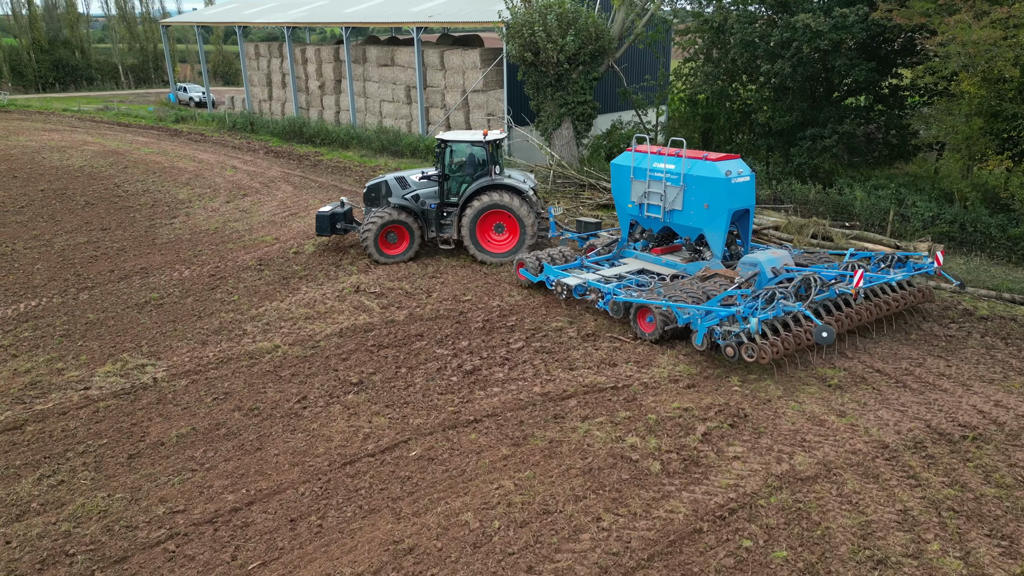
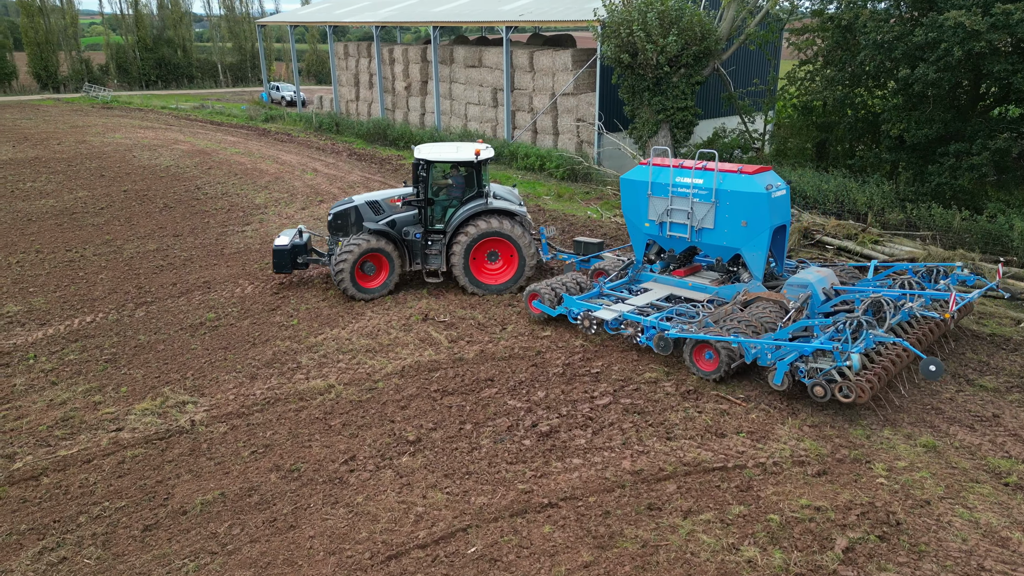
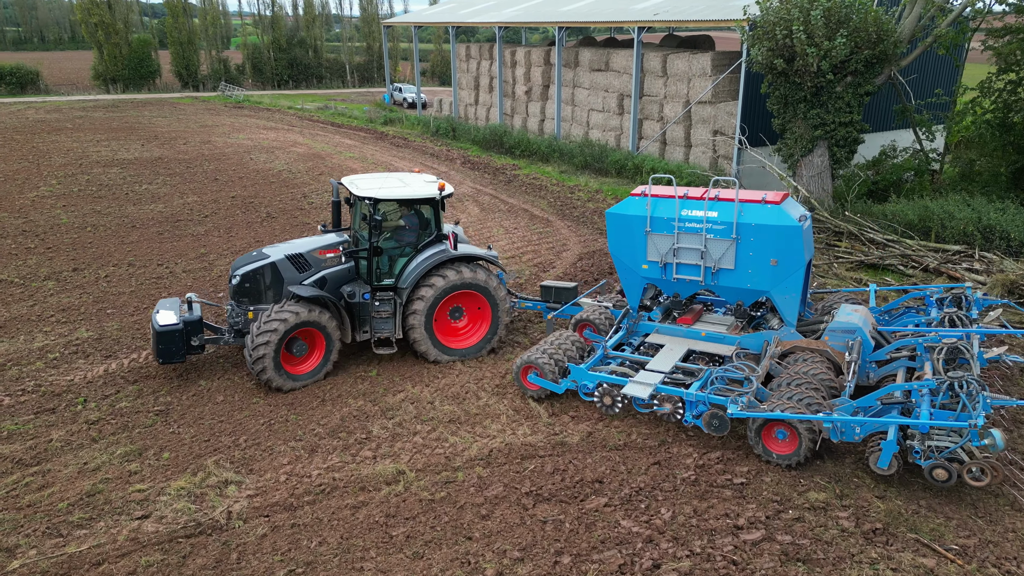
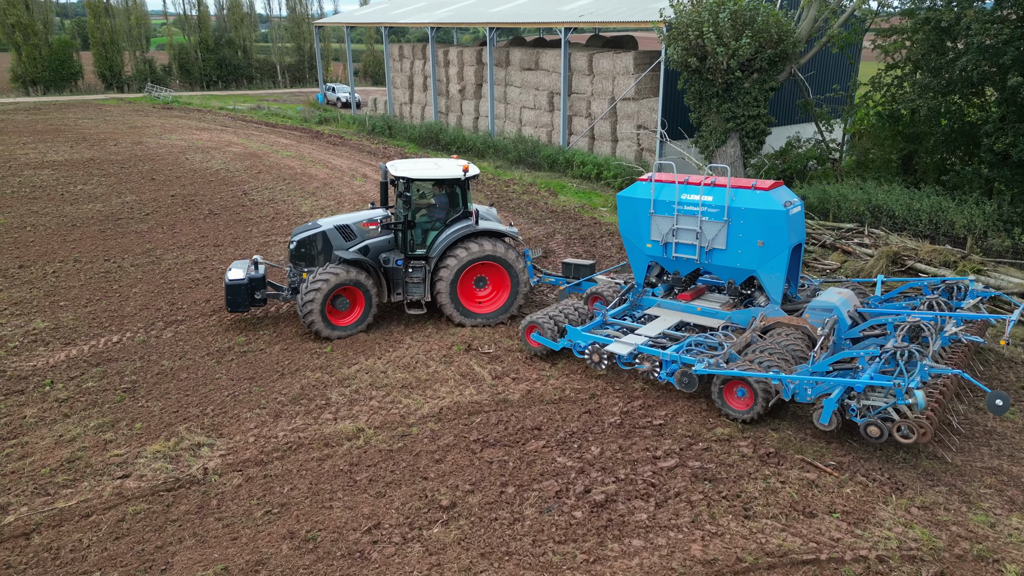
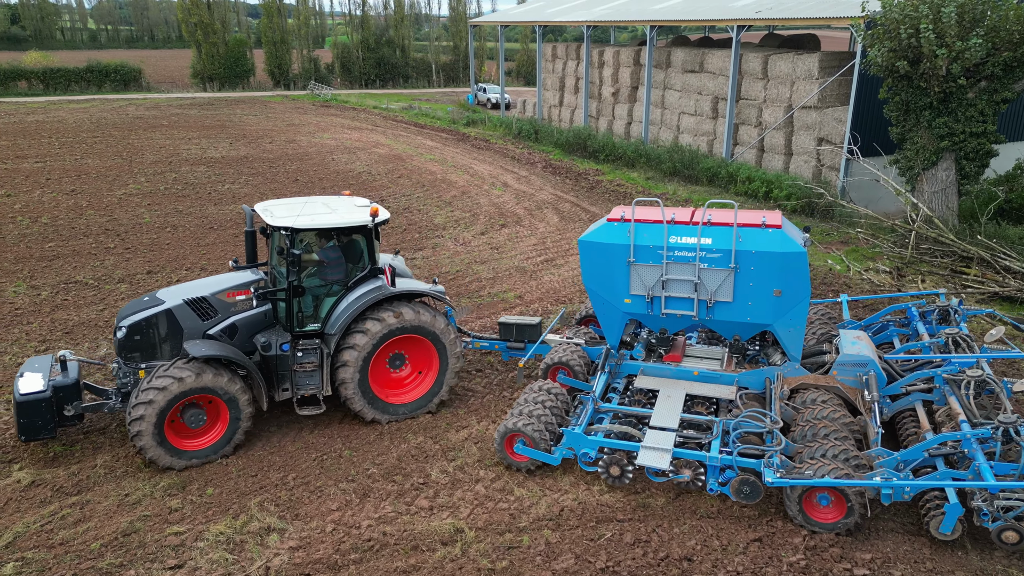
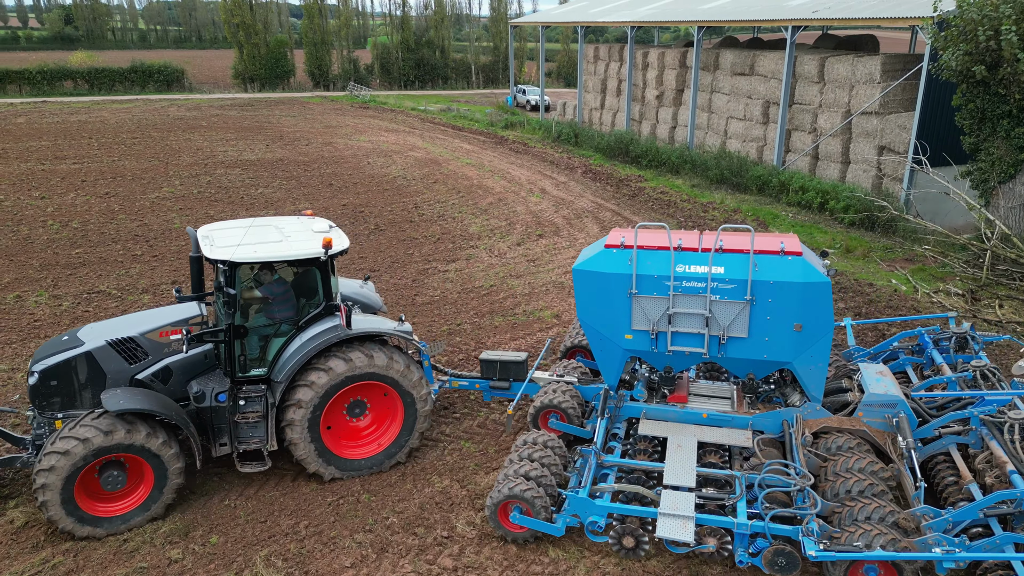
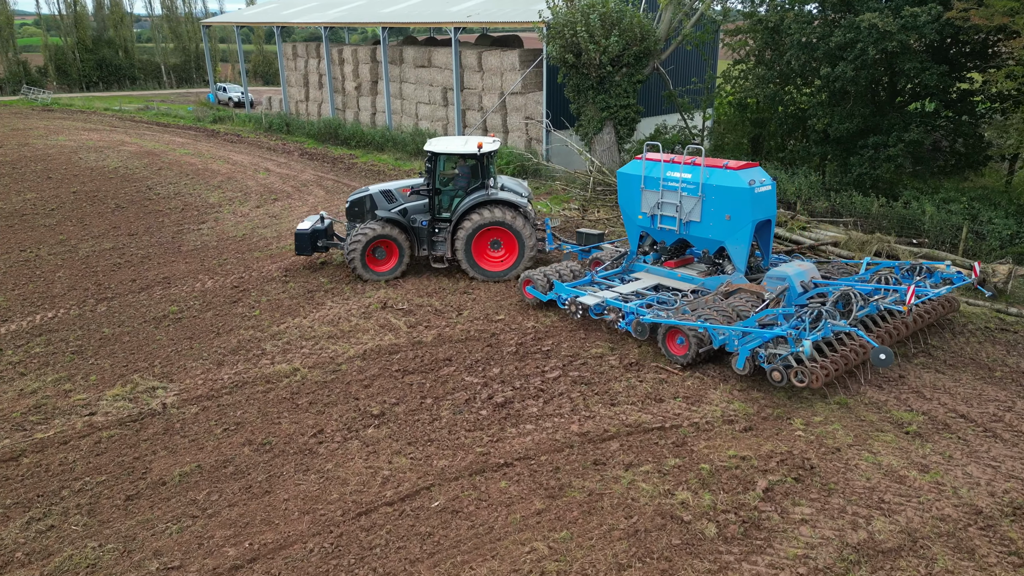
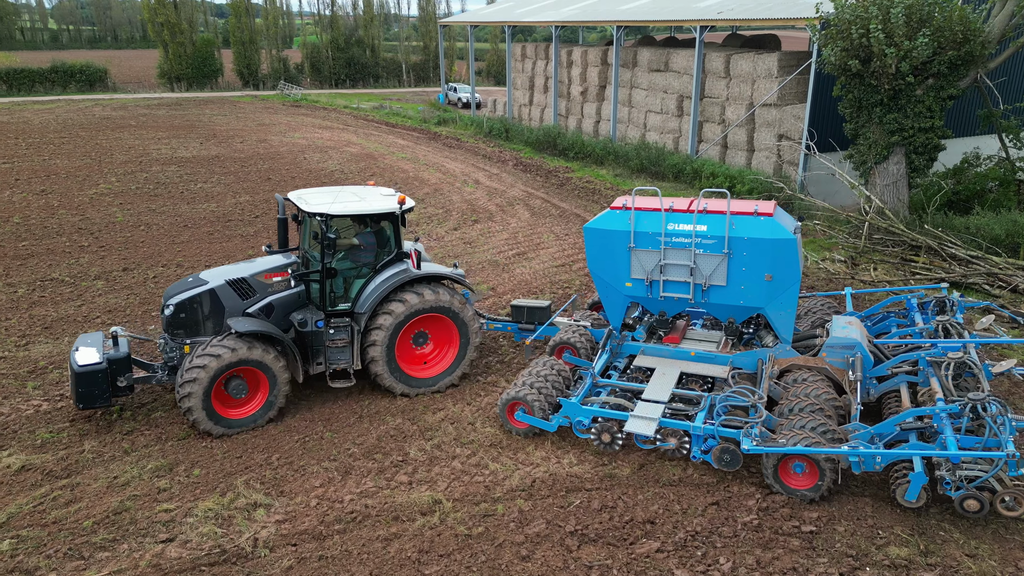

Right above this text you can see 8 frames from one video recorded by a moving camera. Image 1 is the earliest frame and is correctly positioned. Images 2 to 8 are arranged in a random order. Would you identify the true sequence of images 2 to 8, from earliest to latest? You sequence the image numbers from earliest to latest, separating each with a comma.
7, 2, 4, 3, 8, 5, 6
